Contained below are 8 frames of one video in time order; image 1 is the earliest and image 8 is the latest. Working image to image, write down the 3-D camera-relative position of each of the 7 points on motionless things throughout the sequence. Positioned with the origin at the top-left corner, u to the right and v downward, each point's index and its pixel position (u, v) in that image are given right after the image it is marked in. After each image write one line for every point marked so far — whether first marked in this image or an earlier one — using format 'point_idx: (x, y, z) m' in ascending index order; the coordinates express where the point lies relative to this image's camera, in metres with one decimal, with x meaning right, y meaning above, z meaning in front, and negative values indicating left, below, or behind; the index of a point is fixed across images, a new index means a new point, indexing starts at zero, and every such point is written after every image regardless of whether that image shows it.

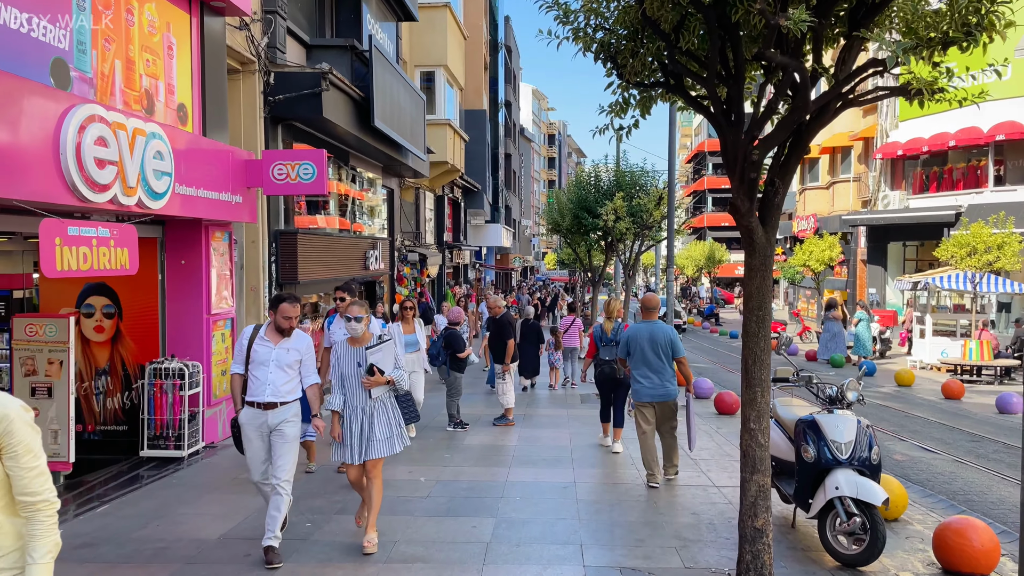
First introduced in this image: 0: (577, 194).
0: (+1.6, +2.4, +19.7) m
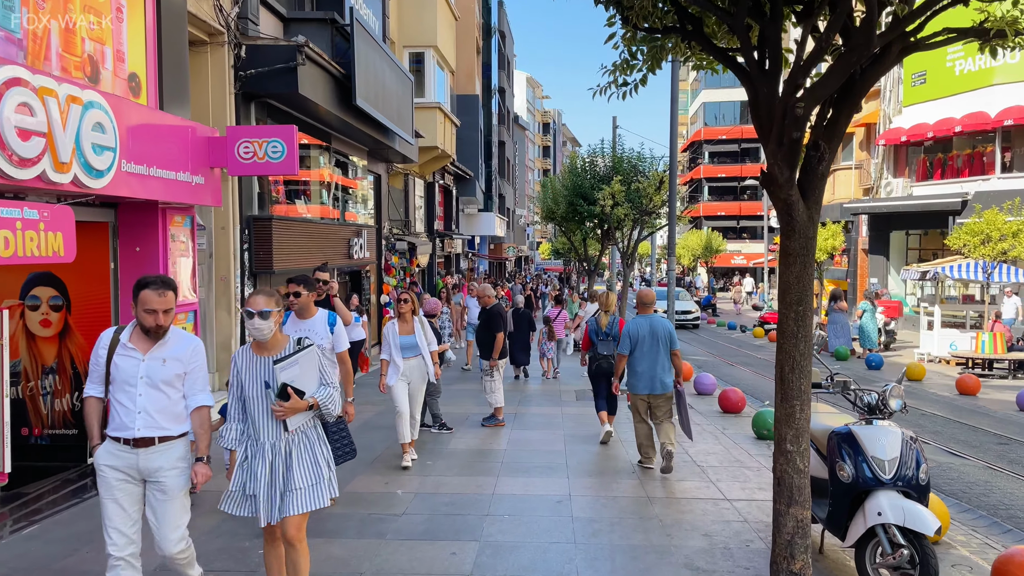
0: (+1.4, +2.6, +18.9) m
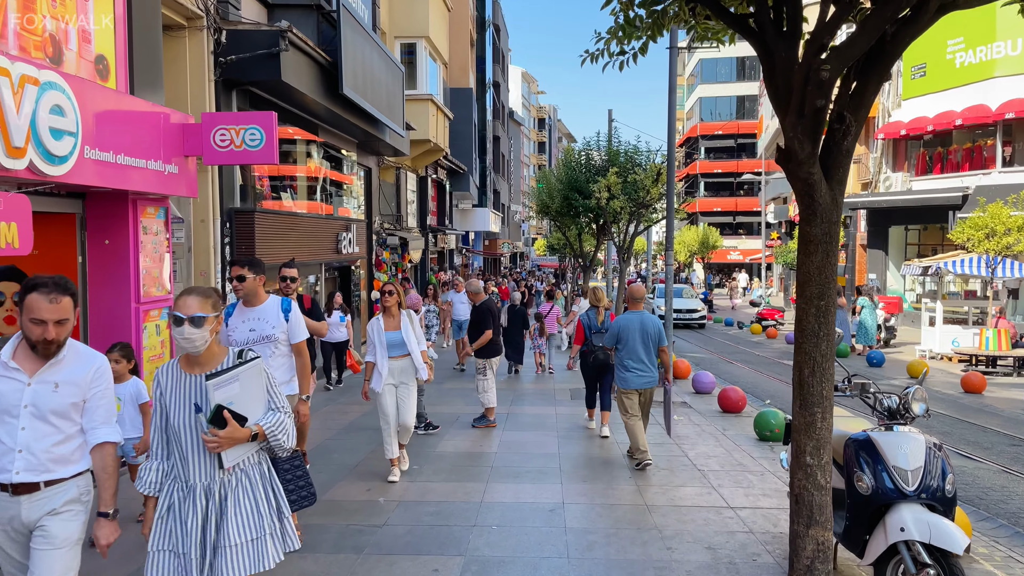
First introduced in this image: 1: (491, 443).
0: (+1.3, +2.7, +18.5) m
1: (-0.2, -1.6, +7.9) m
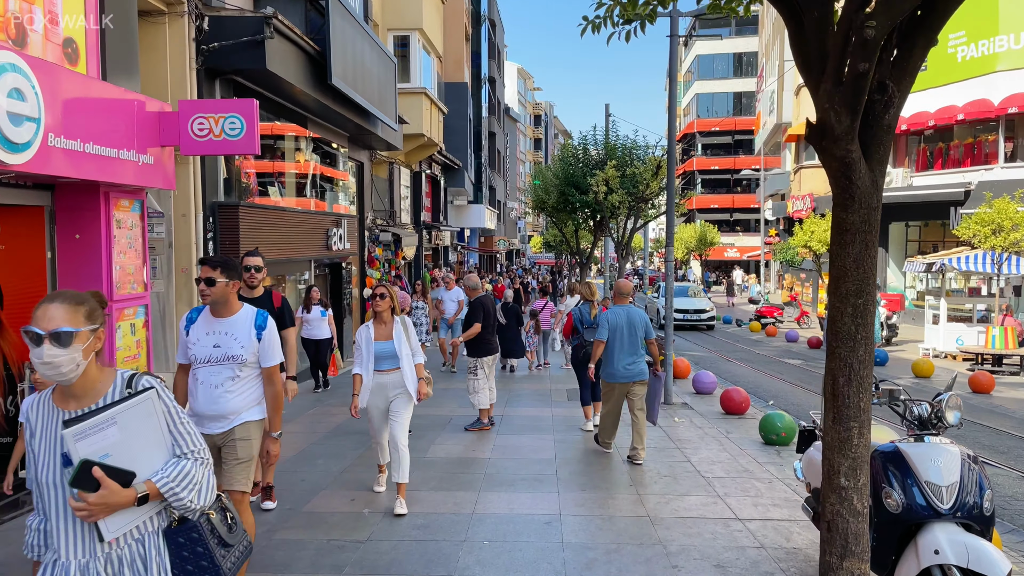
0: (+1.2, +2.8, +18.1) m
1: (-0.3, -1.5, +7.5) m
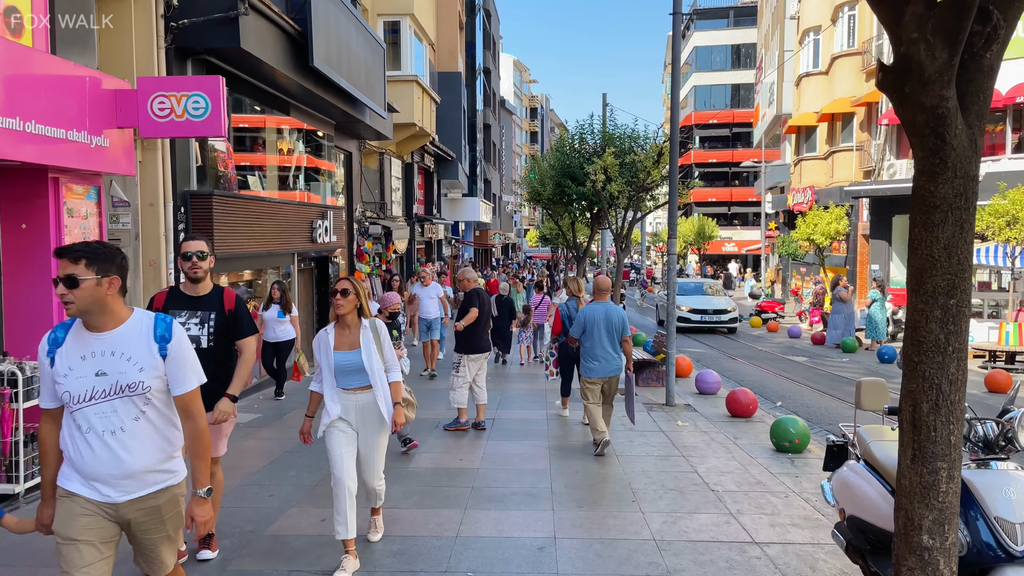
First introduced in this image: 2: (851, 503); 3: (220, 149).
0: (+1.1, +2.9, +17.5) m
1: (-0.3, -1.5, +7.0) m
2: (+1.6, -1.0, +3.7) m
3: (-3.9, +1.9, +10.6) m
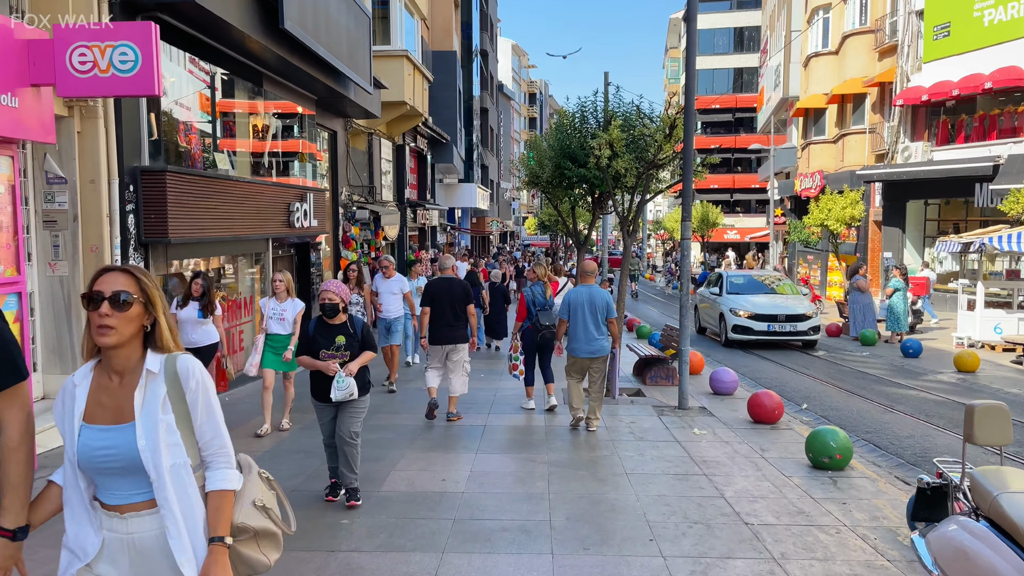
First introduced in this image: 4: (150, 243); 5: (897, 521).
0: (+1.0, +3.1, +16.4) m
1: (-0.4, -1.4, +5.9) m
2: (+1.6, -1.0, +2.7) m
3: (-4.0, +2.0, +9.5) m
4: (-3.8, +0.5, +8.3) m
5: (+2.4, -1.5, +4.9) m
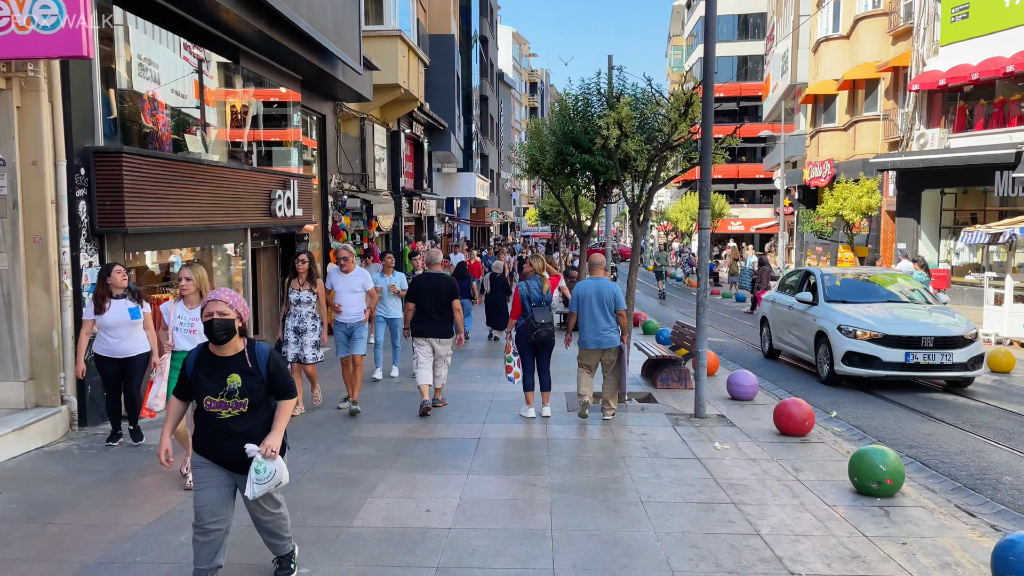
0: (+1.0, +3.3, +15.5) m
1: (-0.4, -1.4, +5.1) m
2: (+1.5, -1.0, +1.8) m
3: (-4.0, +2.1, +8.6) m
4: (-3.8, +0.5, +7.4) m
5: (+2.4, -1.4, +4.0) m
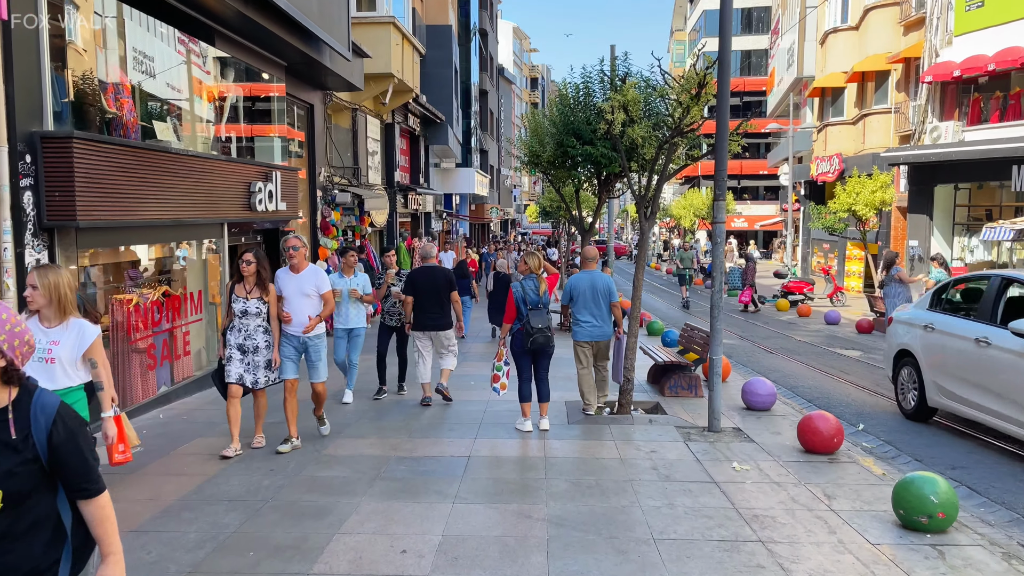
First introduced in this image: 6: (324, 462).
0: (+0.9, +3.3, +14.8) m
1: (-0.5, -1.4, +4.4) m
2: (+1.5, -1.0, +1.1) m
3: (-4.1, +2.1, +7.9) m
4: (-3.9, +0.5, +6.7) m
5: (+2.3, -1.5, +3.3) m
6: (-1.4, -1.3, +5.9) m
